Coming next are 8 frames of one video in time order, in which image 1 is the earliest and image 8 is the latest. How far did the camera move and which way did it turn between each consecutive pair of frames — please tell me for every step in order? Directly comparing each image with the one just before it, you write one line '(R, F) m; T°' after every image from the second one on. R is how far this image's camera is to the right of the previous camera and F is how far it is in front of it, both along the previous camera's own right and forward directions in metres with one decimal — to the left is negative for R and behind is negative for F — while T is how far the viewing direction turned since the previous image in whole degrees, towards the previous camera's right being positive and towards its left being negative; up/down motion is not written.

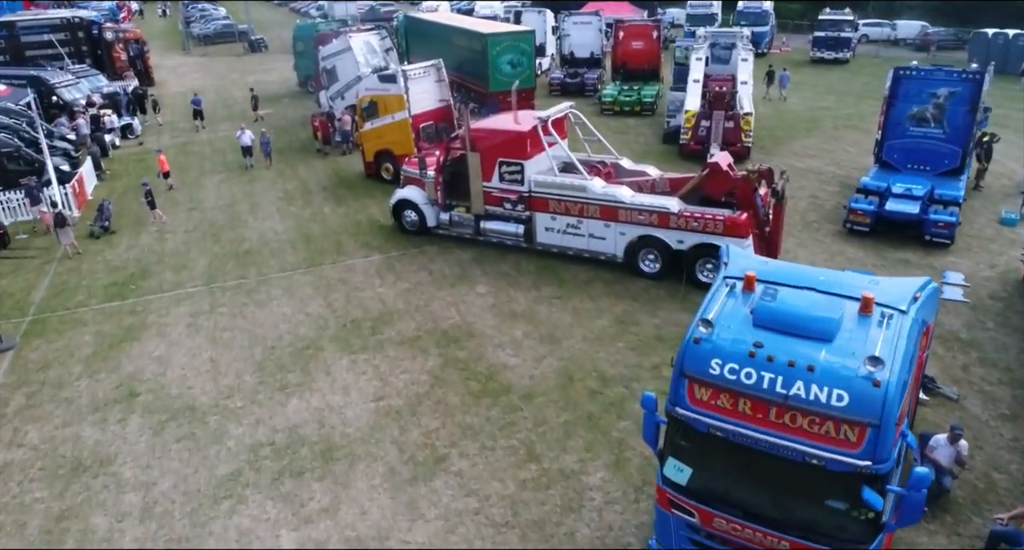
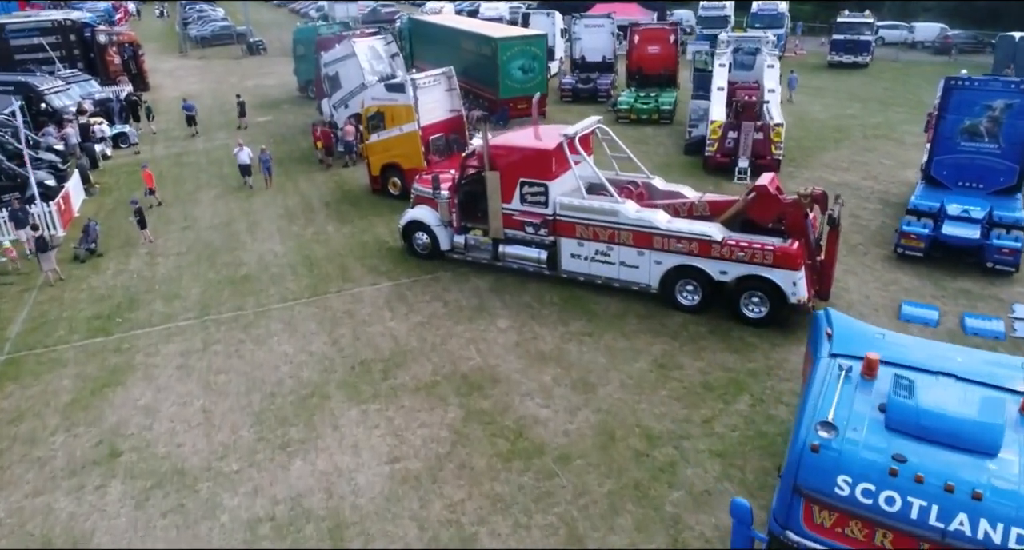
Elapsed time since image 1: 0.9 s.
(-0.4, +1.2) m; 0°
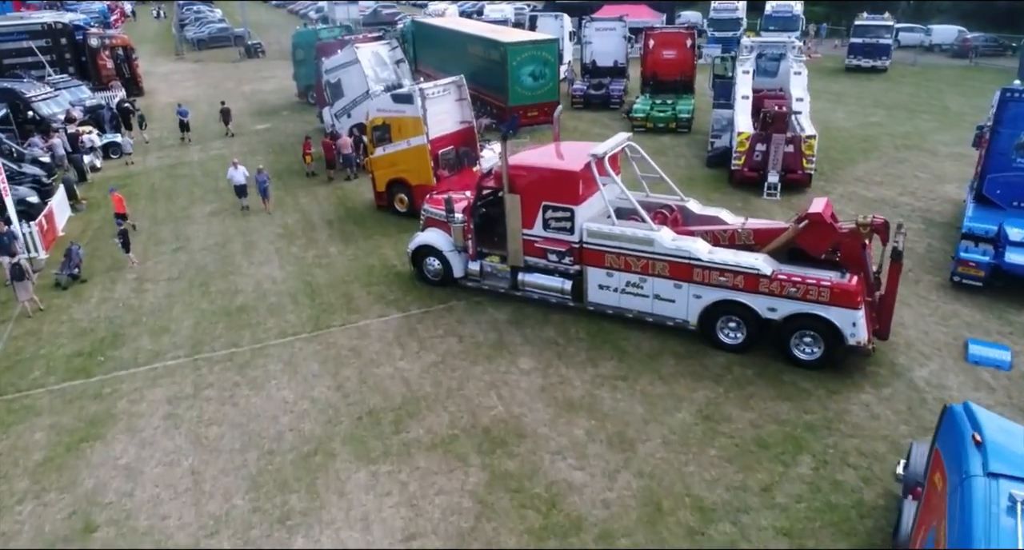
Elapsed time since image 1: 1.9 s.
(-0.3, +1.2) m; 0°
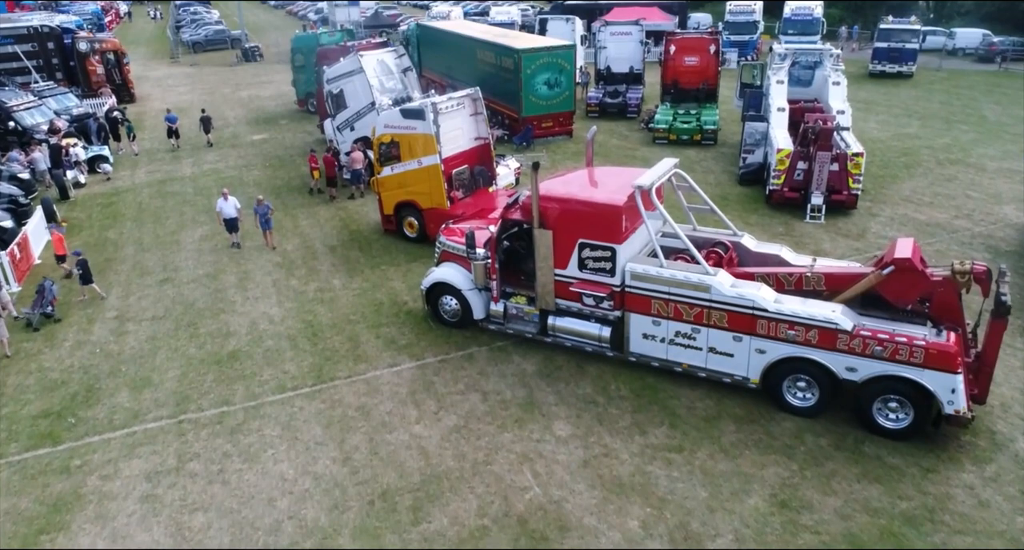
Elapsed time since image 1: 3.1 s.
(-0.4, +1.5) m; 0°
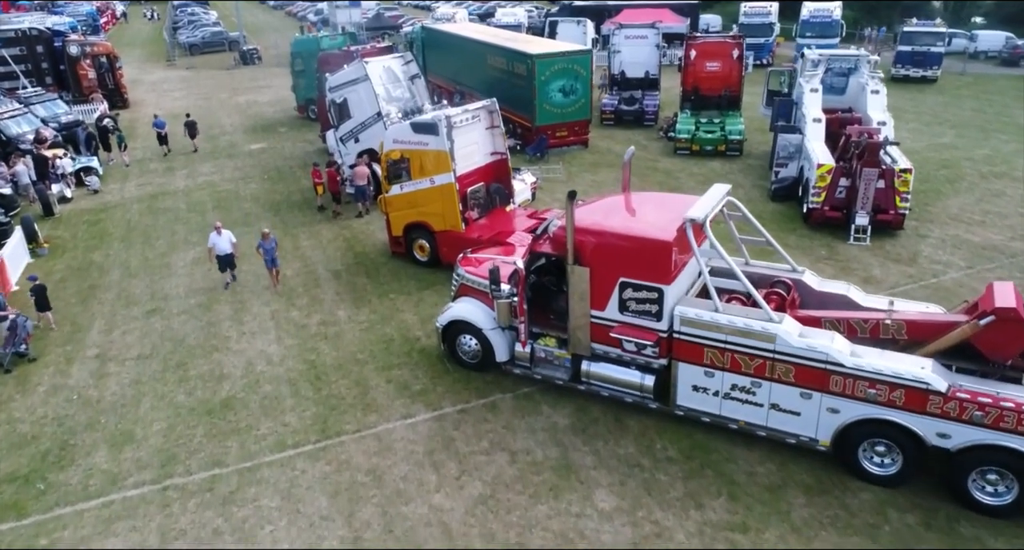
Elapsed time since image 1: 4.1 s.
(-0.4, +1.2) m; 0°
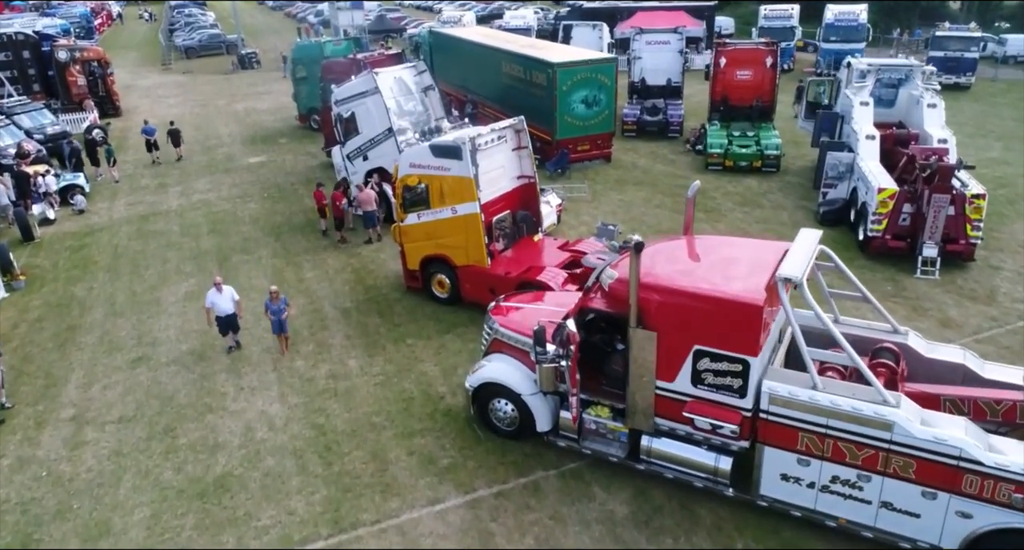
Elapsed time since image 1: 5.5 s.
(-0.5, +1.5) m; 0°
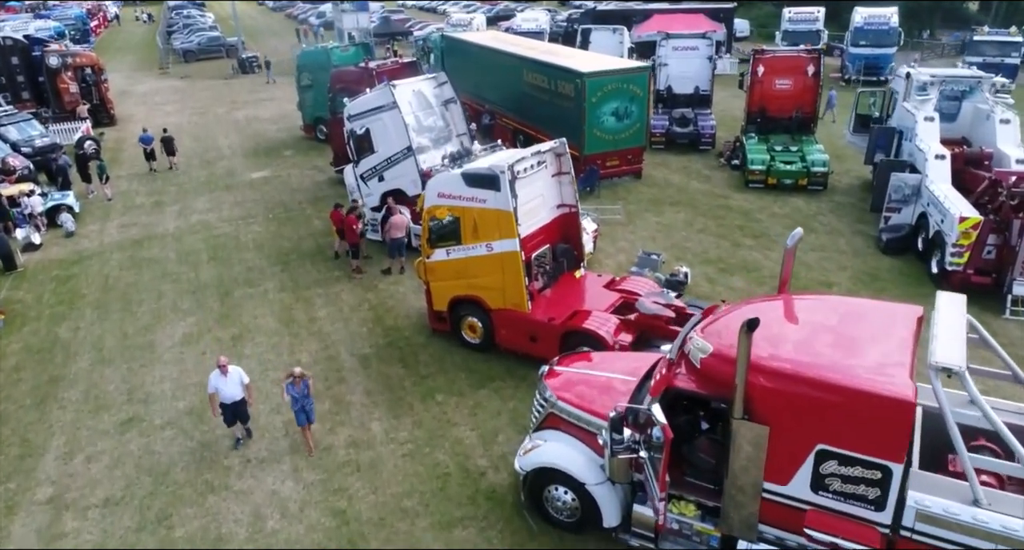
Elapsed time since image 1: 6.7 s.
(-0.6, +1.5) m; 0°
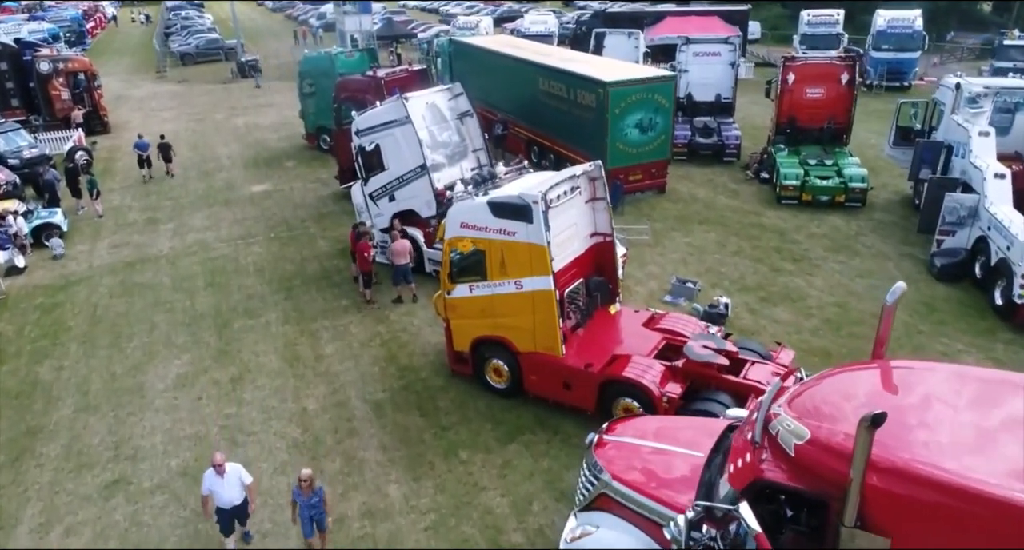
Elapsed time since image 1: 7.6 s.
(-0.4, +1.1) m; 0°
